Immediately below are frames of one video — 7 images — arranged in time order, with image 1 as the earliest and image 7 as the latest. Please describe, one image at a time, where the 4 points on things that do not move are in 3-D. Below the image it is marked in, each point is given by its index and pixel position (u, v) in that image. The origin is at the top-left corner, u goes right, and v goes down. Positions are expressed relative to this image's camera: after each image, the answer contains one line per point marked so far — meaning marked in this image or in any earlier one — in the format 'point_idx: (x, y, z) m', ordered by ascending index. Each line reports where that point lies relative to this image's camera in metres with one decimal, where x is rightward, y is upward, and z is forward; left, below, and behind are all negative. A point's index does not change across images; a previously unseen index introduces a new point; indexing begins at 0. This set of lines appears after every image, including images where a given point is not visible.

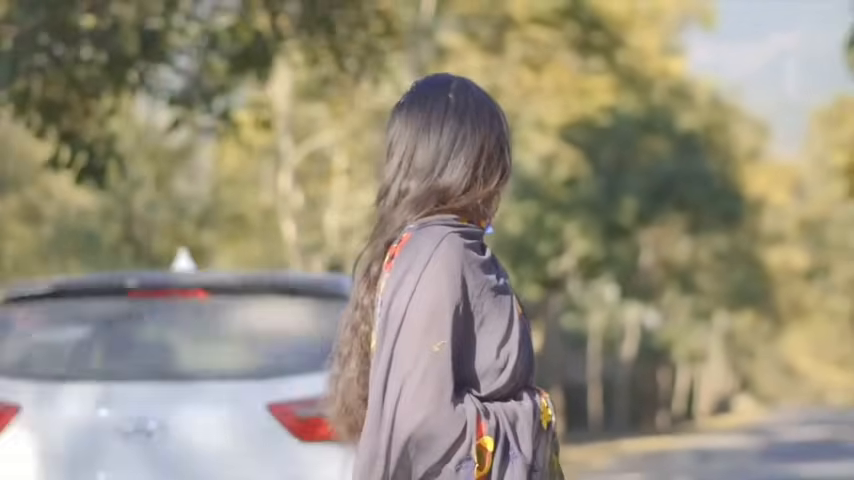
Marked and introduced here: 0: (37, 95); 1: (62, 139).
0: (-2.4, +0.9, +10.8) m
1: (-2.3, +0.6, +11.1) m
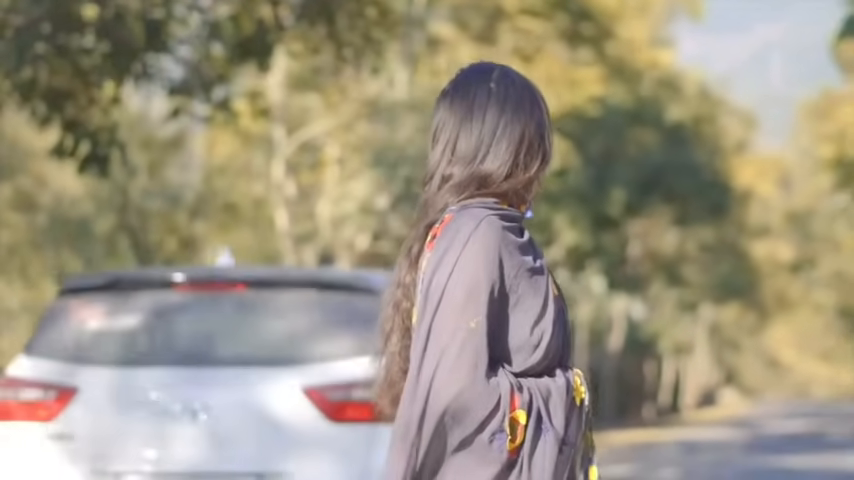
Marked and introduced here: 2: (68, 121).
0: (-2.4, +1.0, +11.0) m
1: (-2.3, +0.7, +11.3) m
2: (-2.3, +0.7, +11.2) m
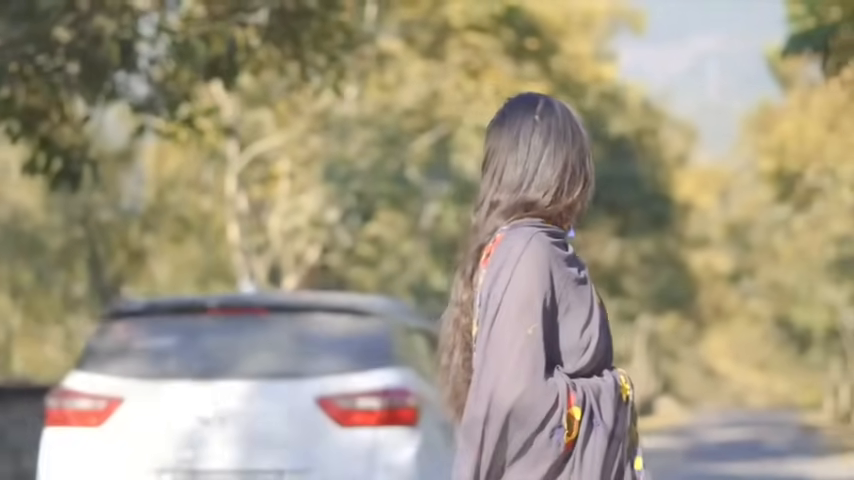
0: (-2.6, +0.9, +11.2) m
1: (-2.5, +0.6, +11.5) m
2: (-2.5, +0.7, +11.5) m
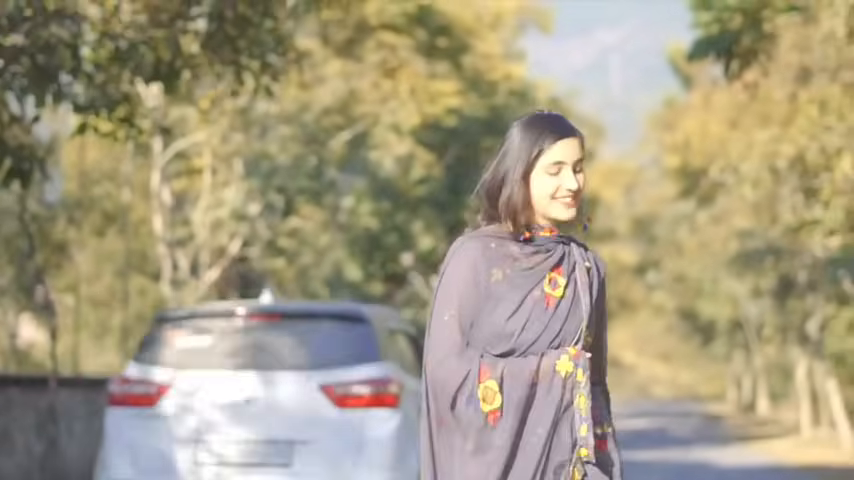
0: (-3.1, +0.9, +11.9) m
1: (-3.0, +0.7, +12.2) m
2: (-3.0, +0.7, +12.2) m
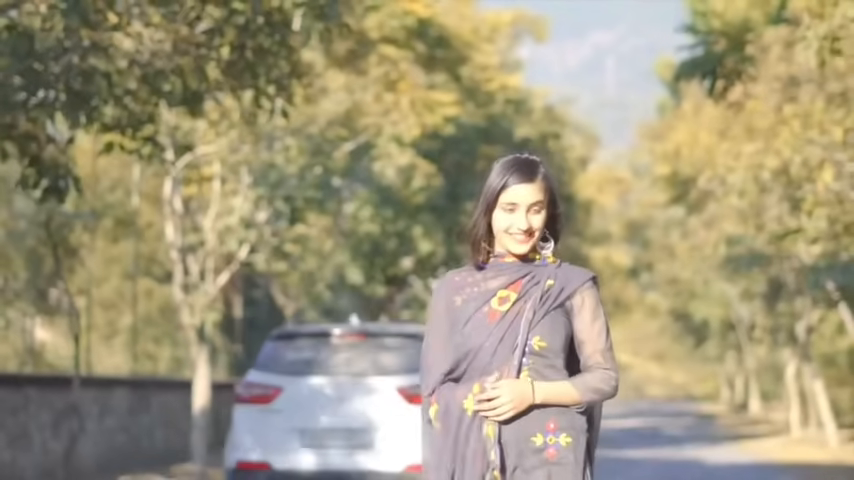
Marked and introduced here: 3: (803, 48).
0: (-3.0, +0.8, +12.9) m
1: (-2.9, +0.6, +13.2) m
2: (-2.9, +0.6, +13.2) m
3: (+3.3, +1.7, +15.8) m
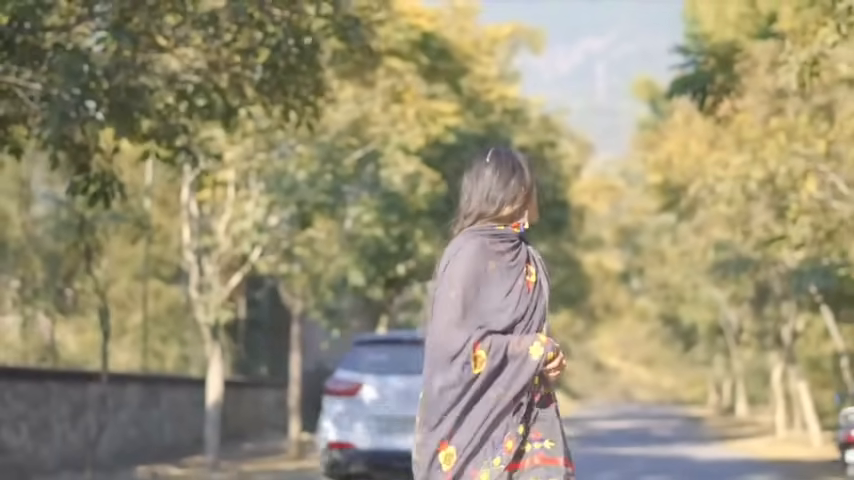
0: (-2.9, +0.8, +14.1) m
1: (-2.8, +0.6, +14.4) m
2: (-2.8, +0.6, +14.4) m
3: (+3.4, +1.6, +17.1) m
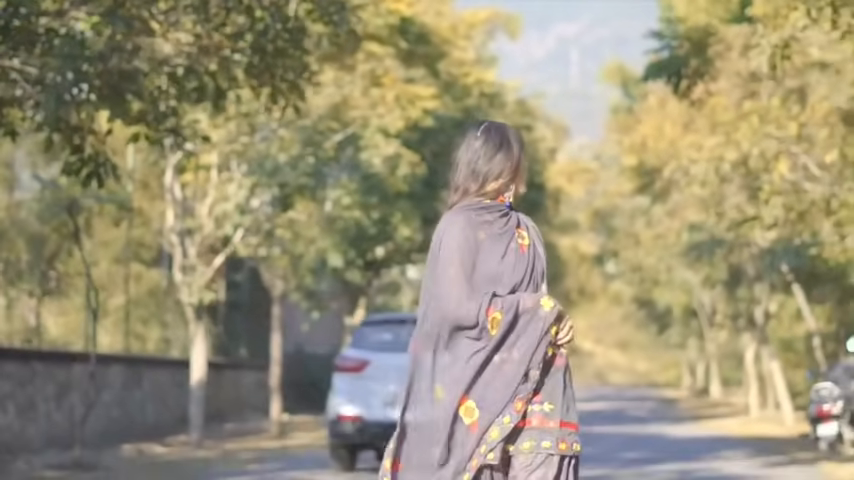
0: (-3.0, +1.0, +14.5) m
1: (-3.0, +0.7, +14.8) m
2: (-2.9, +0.8, +14.8) m
3: (+3.3, +1.8, +17.6) m
